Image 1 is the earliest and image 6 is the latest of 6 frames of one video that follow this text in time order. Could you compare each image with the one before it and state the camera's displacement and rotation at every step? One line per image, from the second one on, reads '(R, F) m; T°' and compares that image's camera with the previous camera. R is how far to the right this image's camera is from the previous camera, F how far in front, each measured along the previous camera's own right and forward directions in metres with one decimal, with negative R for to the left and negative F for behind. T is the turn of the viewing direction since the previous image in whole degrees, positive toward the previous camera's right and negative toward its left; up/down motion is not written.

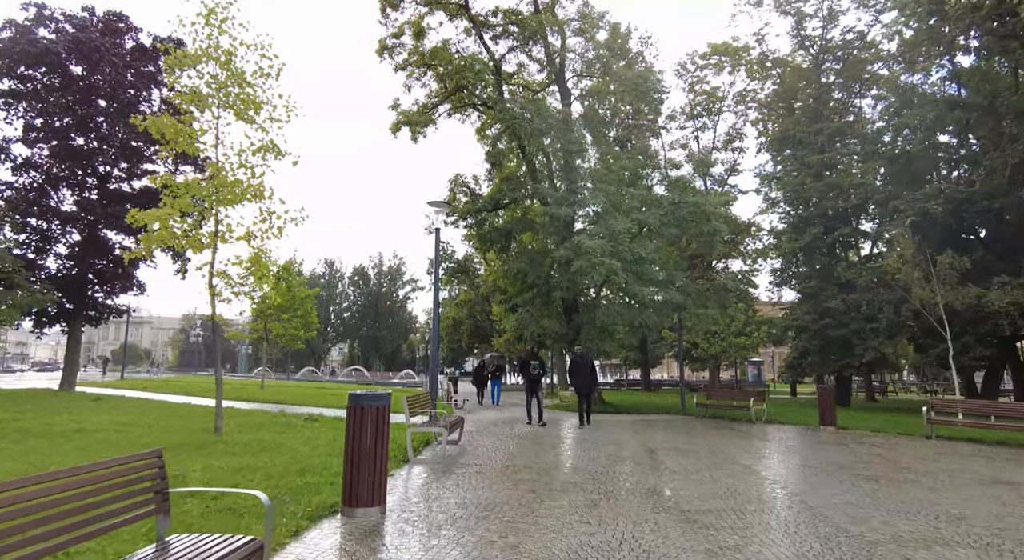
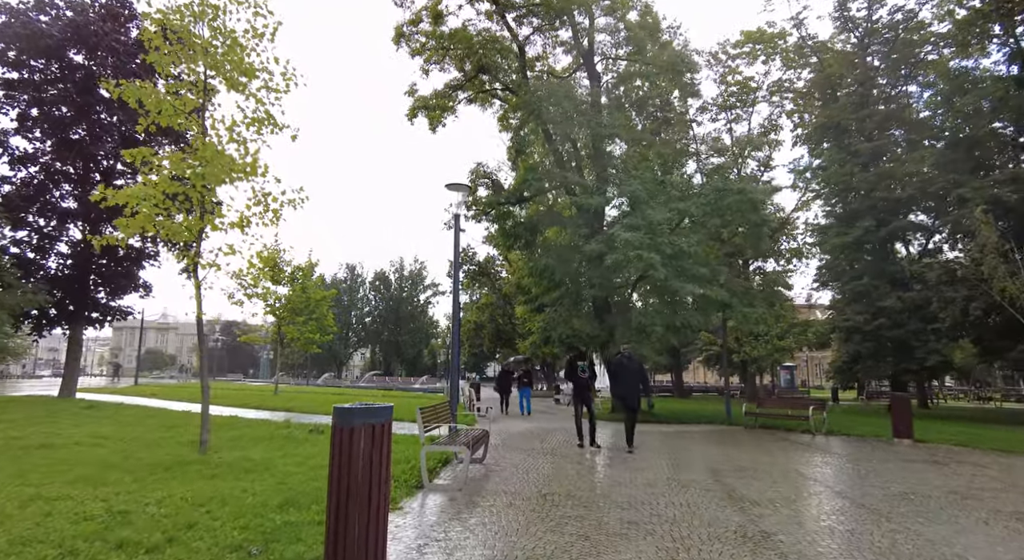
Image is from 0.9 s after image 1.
(-0.2, +1.6) m; -2°
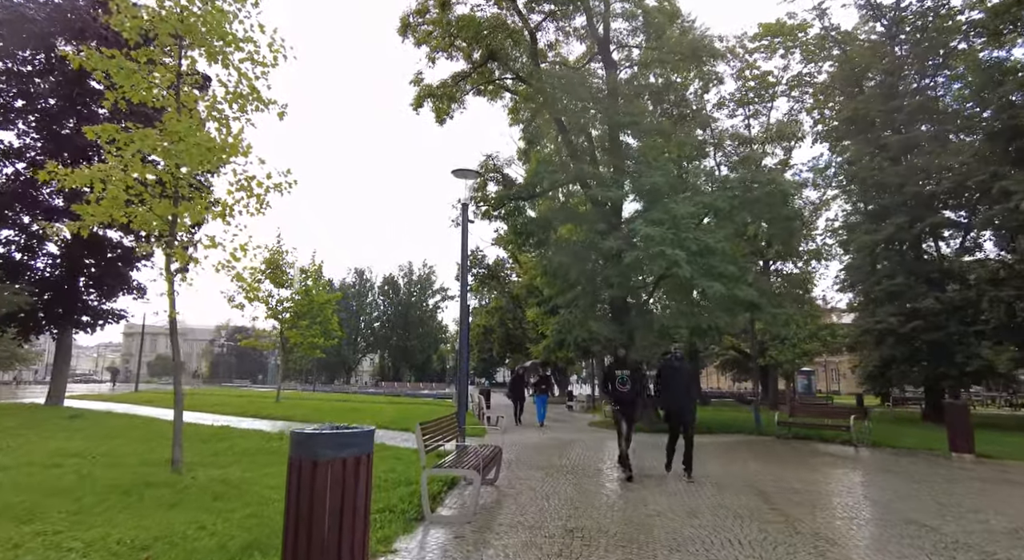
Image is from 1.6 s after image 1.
(-0.1, +1.2) m; -1°
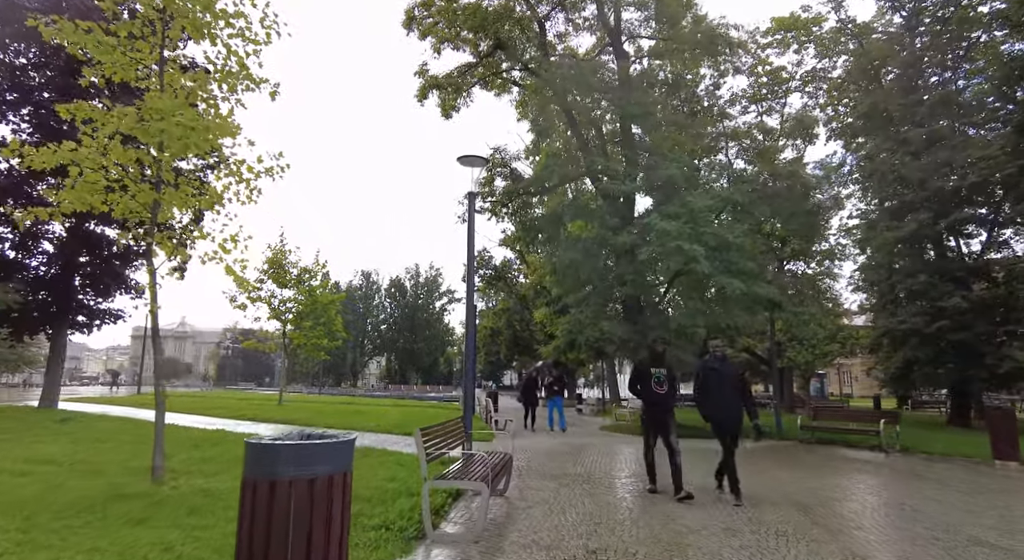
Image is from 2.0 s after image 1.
(-0.1, +0.7) m; -1°
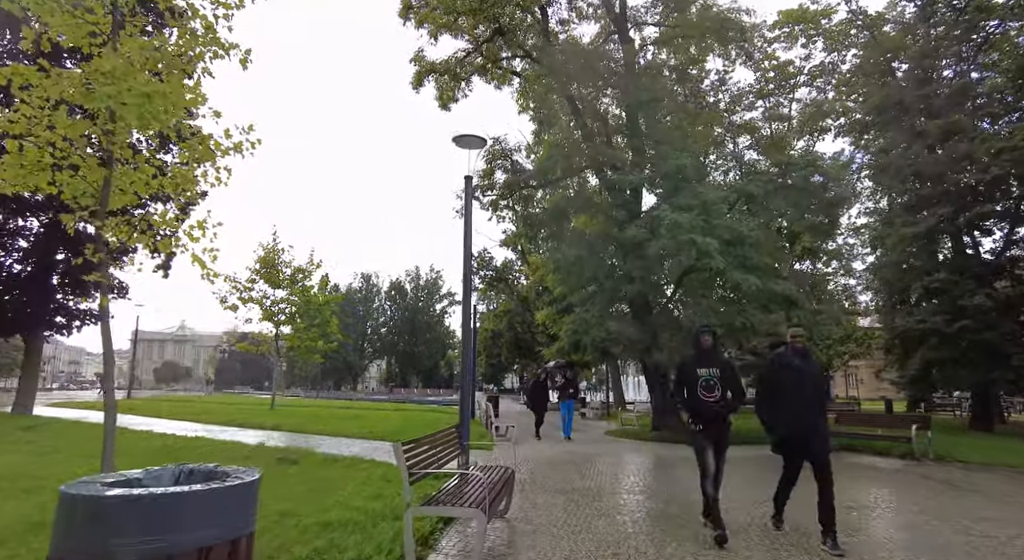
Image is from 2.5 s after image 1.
(0.0, +0.9) m; 0°
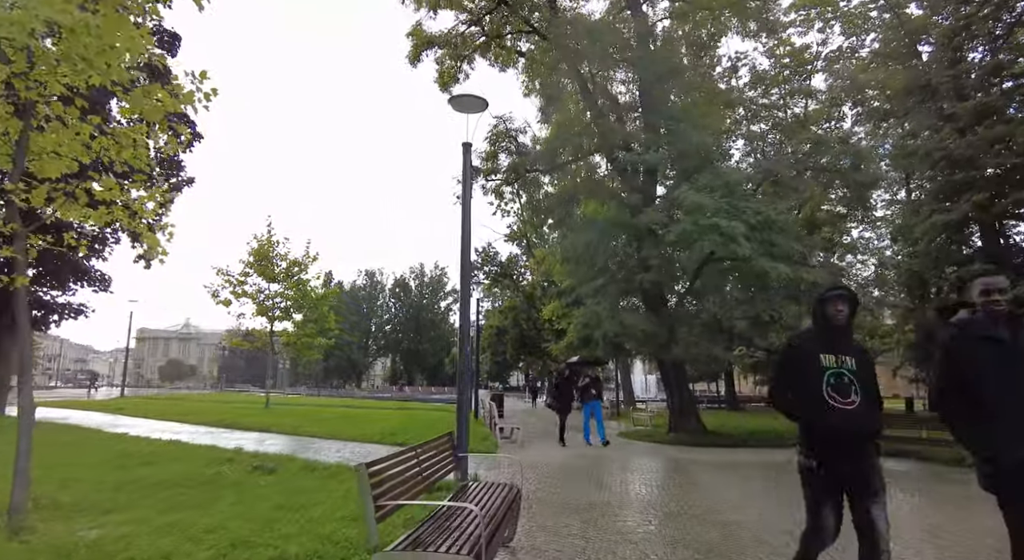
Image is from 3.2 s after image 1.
(0.0, +1.2) m; -1°
